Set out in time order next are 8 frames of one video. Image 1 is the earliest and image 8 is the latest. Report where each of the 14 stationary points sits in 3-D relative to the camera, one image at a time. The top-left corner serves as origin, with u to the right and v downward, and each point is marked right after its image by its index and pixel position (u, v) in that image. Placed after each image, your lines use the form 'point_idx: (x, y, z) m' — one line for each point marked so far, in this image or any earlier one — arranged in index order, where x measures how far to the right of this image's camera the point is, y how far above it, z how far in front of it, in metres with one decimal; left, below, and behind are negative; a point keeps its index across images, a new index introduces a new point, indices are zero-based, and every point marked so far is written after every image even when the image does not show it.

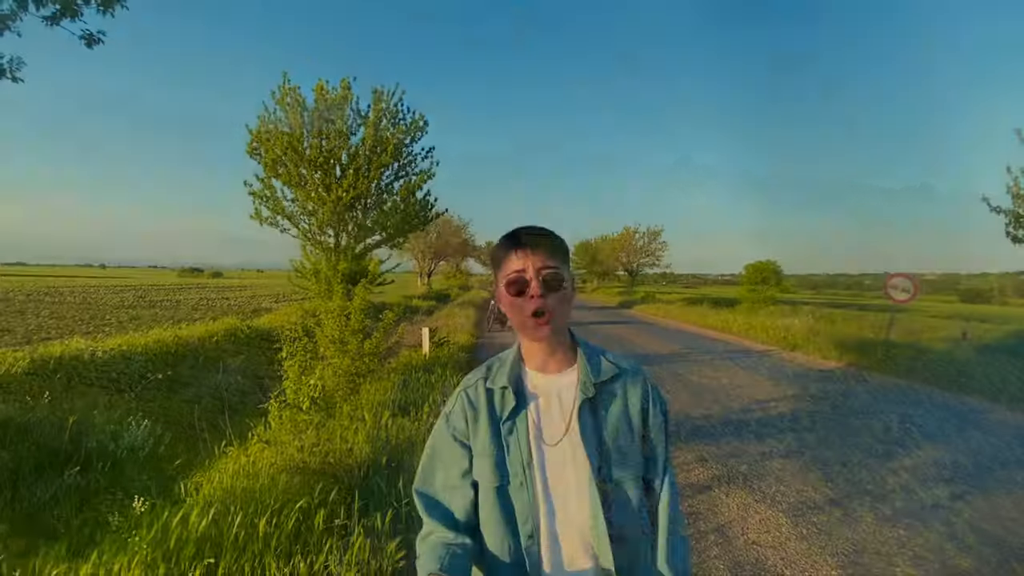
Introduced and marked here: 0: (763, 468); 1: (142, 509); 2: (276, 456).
0: (+2.1, -1.5, +4.8) m
1: (-2.4, -1.4, +3.7) m
2: (-1.9, -1.3, +4.6) m
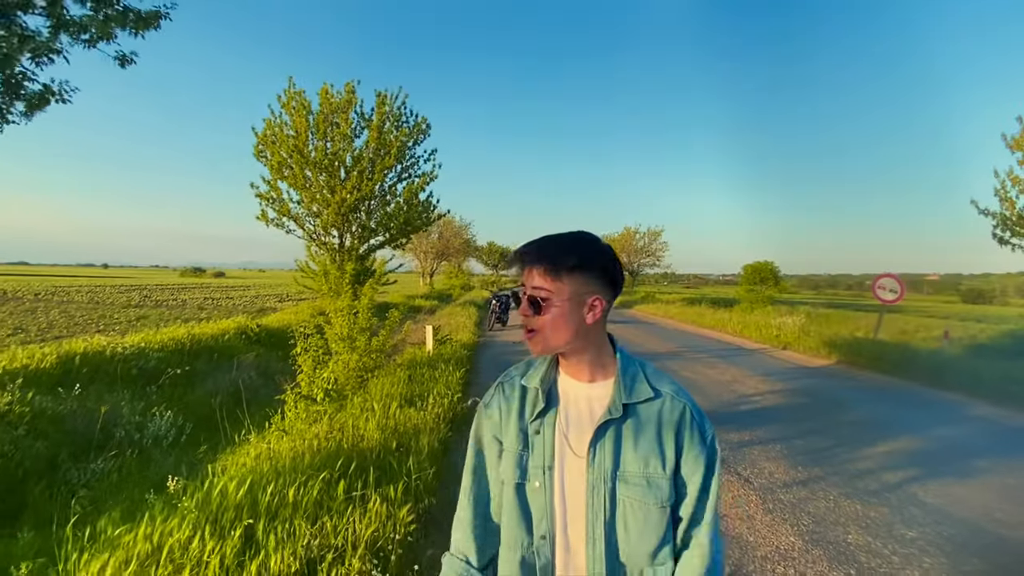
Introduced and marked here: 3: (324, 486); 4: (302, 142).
0: (+2.1, -1.5, +5.2) m
1: (-2.4, -1.4, +4.2) m
2: (-2.0, -1.3, +5.0) m
3: (-1.2, -1.2, +3.6) m
4: (-6.3, +4.4, +17.0) m
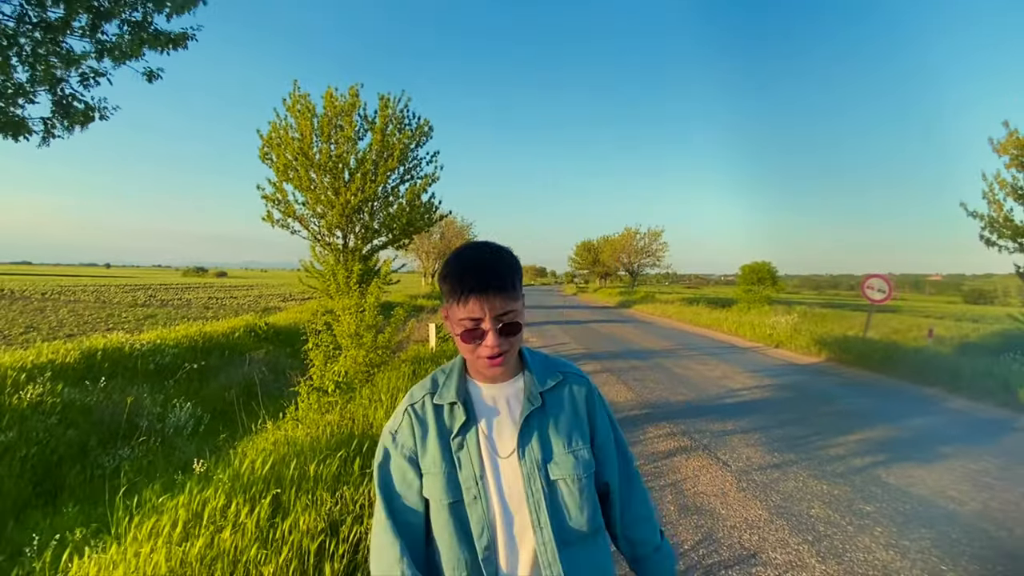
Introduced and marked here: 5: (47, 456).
0: (+2.1, -1.5, +5.6) m
1: (-2.4, -1.4, +4.6) m
2: (-2.0, -1.3, +5.4) m
3: (-1.2, -1.2, +4.0) m
4: (-6.3, +4.4, +17.5) m
5: (-4.4, -1.6, +5.5) m
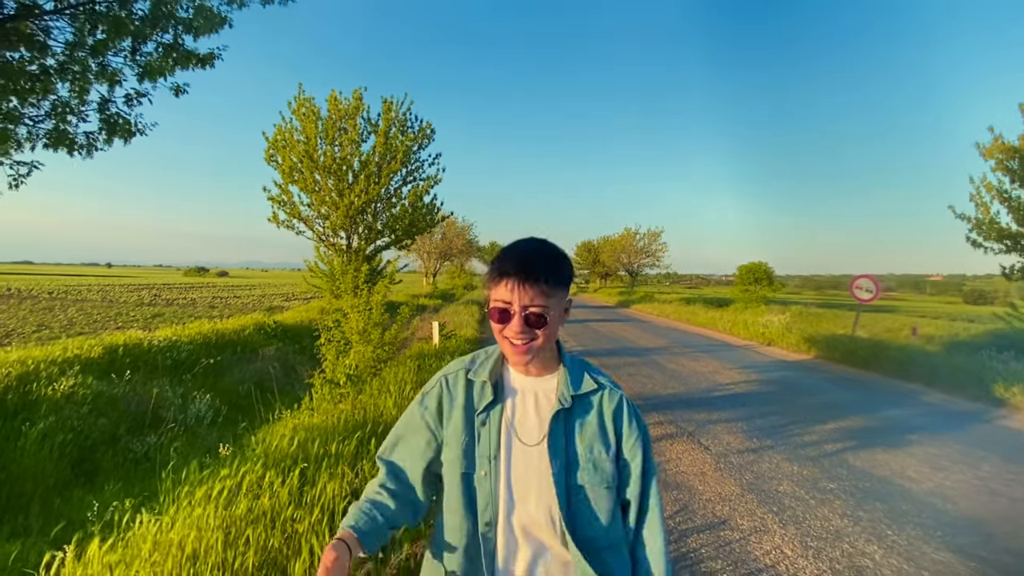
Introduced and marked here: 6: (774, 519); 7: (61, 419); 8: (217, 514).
0: (+2.1, -1.5, +6.0) m
1: (-2.5, -1.4, +5.1) m
2: (-2.0, -1.3, +5.9) m
3: (-1.2, -1.2, +4.5) m
4: (-6.3, +4.4, +17.9) m
5: (-4.5, -1.6, +5.9) m
6: (+1.8, -1.6, +3.9) m
7: (-4.8, -1.4, +6.0) m
8: (-1.6, -1.2, +3.1) m
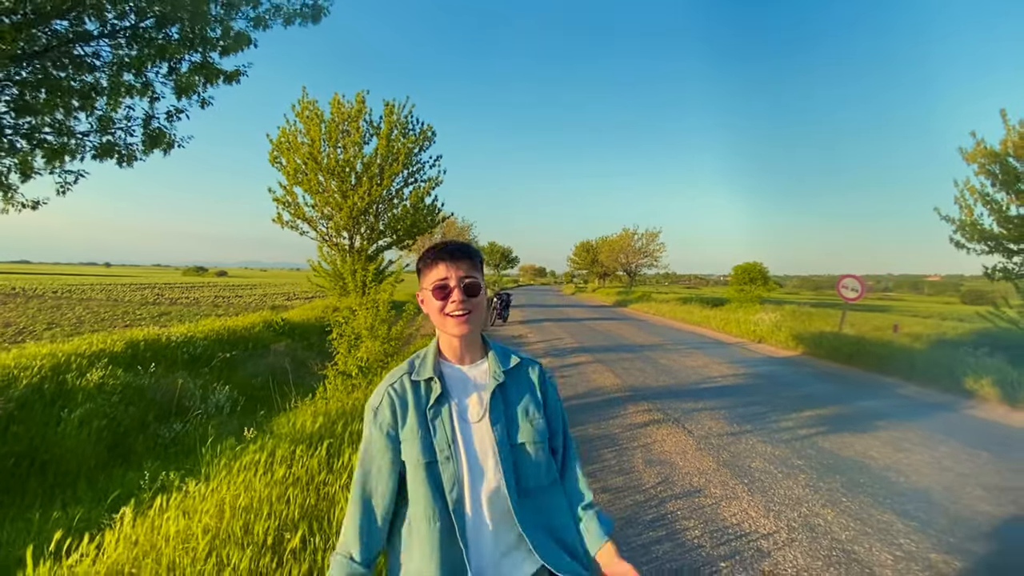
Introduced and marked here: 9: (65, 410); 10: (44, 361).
0: (+2.1, -1.5, +6.6) m
1: (-2.4, -1.4, +5.6) m
2: (-2.0, -1.3, +6.4) m
3: (-1.2, -1.2, +5.0) m
4: (-6.3, +4.5, +18.4) m
5: (-4.5, -1.6, +6.4) m
6: (+1.8, -1.5, +4.4) m
7: (-4.8, -1.4, +6.5) m
8: (-1.6, -1.2, +3.6) m
9: (-5.0, -1.4, +6.4) m
10: (-6.1, -1.0, +7.5) m
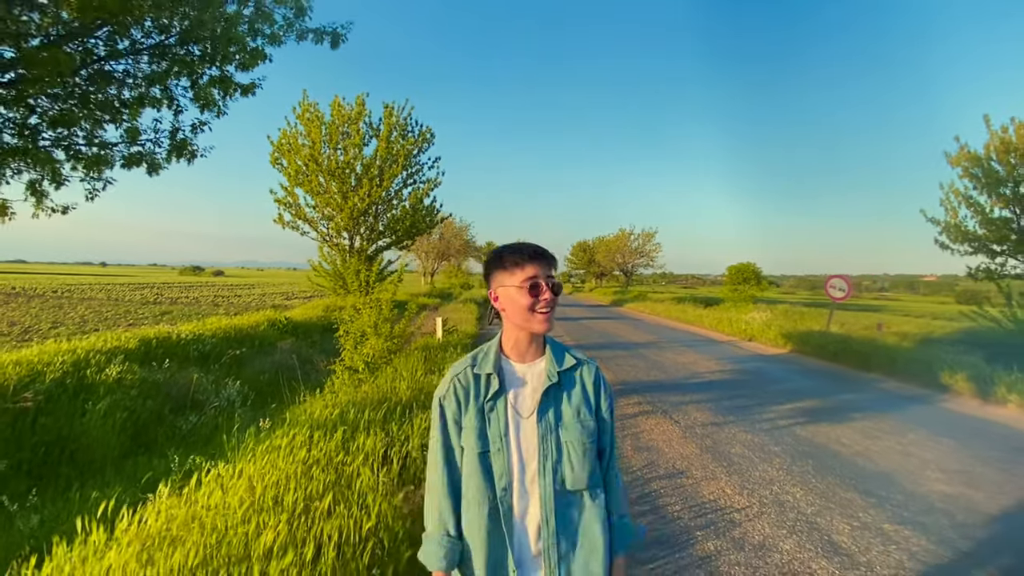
0: (+2.1, -1.5, +7.0) m
1: (-2.5, -1.4, +6.0) m
2: (-2.0, -1.3, +6.8) m
3: (-1.2, -1.2, +5.4) m
4: (-6.4, +4.5, +18.8) m
5: (-4.5, -1.6, +6.8) m
6: (+1.8, -1.5, +4.8) m
7: (-4.8, -1.3, +6.9) m
8: (-1.6, -1.2, +4.0) m
9: (-5.0, -1.3, +6.7) m
10: (-6.1, -1.0, +7.8) m
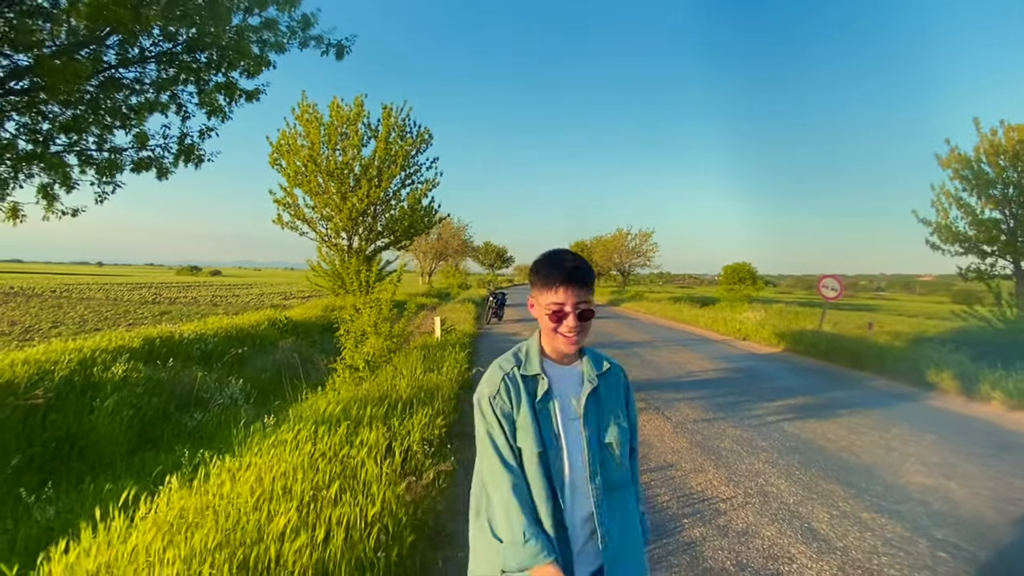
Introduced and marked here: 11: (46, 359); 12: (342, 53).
0: (+2.0, -1.5, +7.2) m
1: (-2.5, -1.4, +6.1) m
2: (-2.0, -1.3, +7.0) m
3: (-1.2, -1.2, +5.6) m
4: (-6.5, +4.5, +19.0) m
5: (-4.5, -1.6, +7.0) m
6: (+1.7, -1.5, +5.0) m
7: (-4.8, -1.3, +7.1) m
8: (-1.6, -1.2, +4.2) m
9: (-5.0, -1.3, +6.9) m
10: (-6.2, -1.0, +8.0) m
11: (-6.3, -1.0, +7.7) m
12: (-1.3, +1.8, +4.4) m
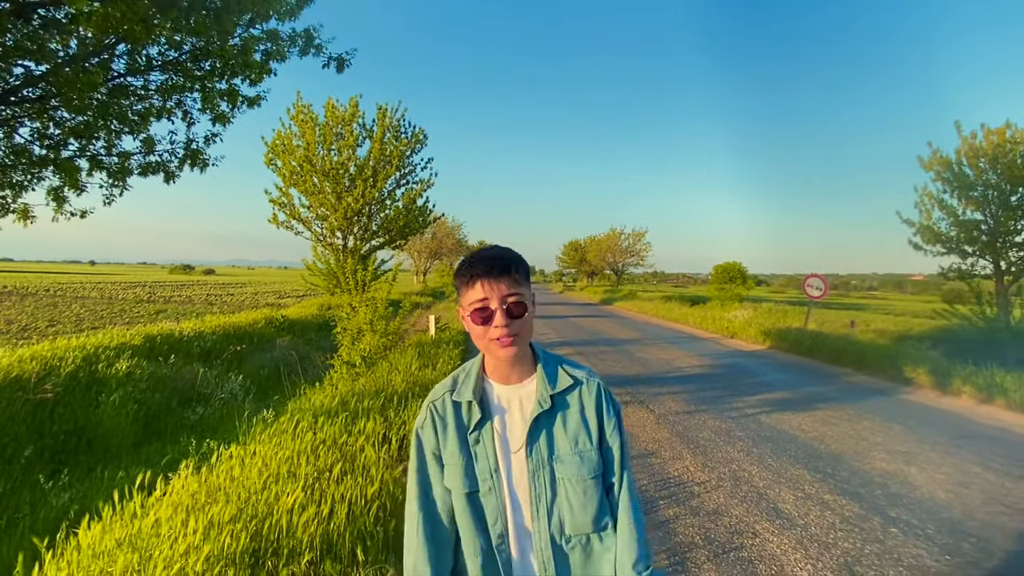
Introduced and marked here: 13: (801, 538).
0: (+1.9, -1.5, +7.5) m
1: (-2.6, -1.4, +6.4) m
2: (-2.1, -1.3, +7.3) m
3: (-1.3, -1.2, +5.9) m
4: (-6.7, +4.5, +19.2) m
5: (-4.6, -1.5, +7.2) m
6: (+1.6, -1.5, +5.3) m
7: (-5.0, -1.3, +7.4) m
8: (-1.7, -1.2, +4.5) m
9: (-5.1, -1.3, +7.2) m
10: (-6.3, -0.9, +8.2) m
11: (-6.4, -0.9, +8.0) m
12: (-1.4, +1.8, +4.7) m
13: (+1.8, -1.6, +3.6) m
